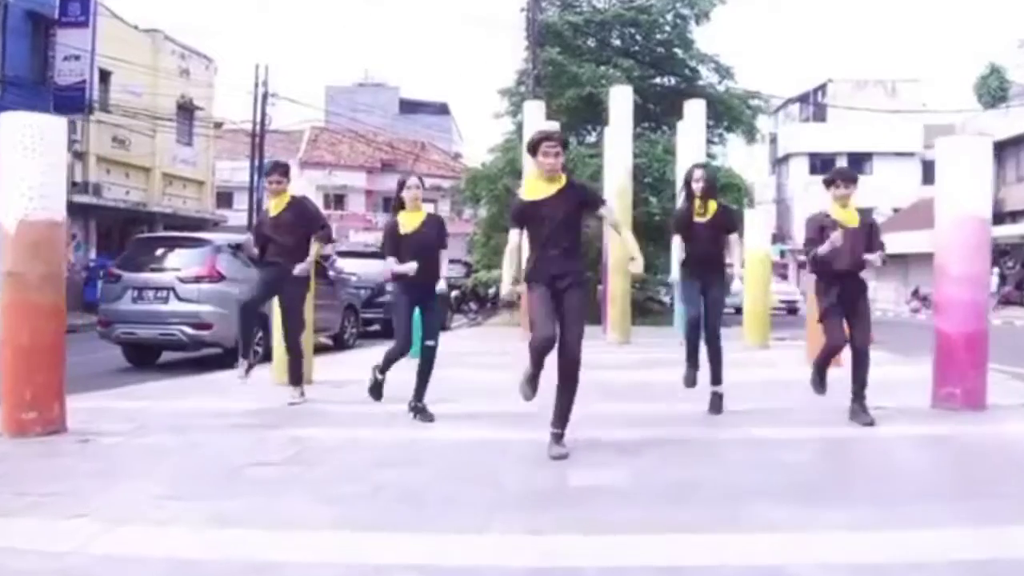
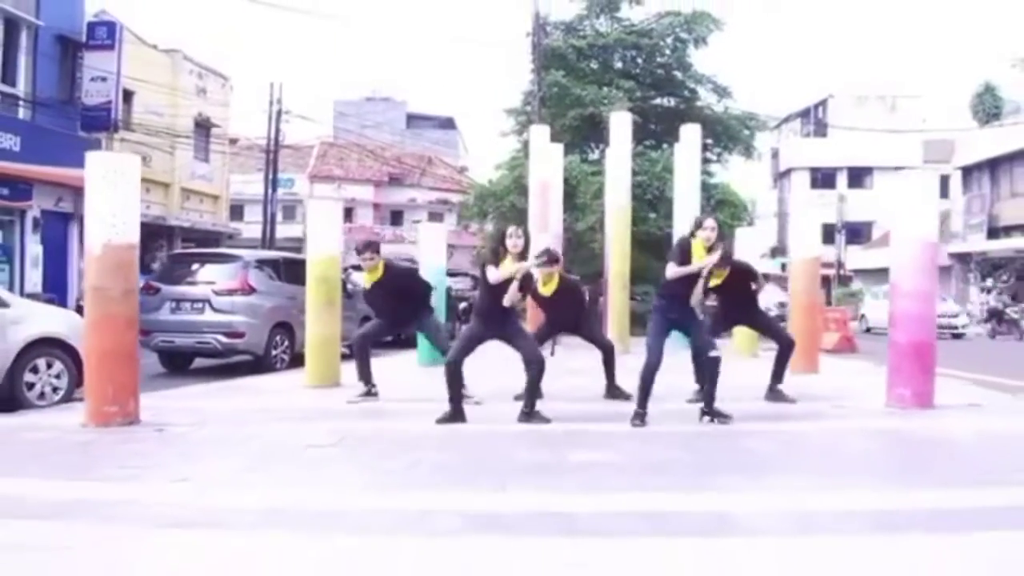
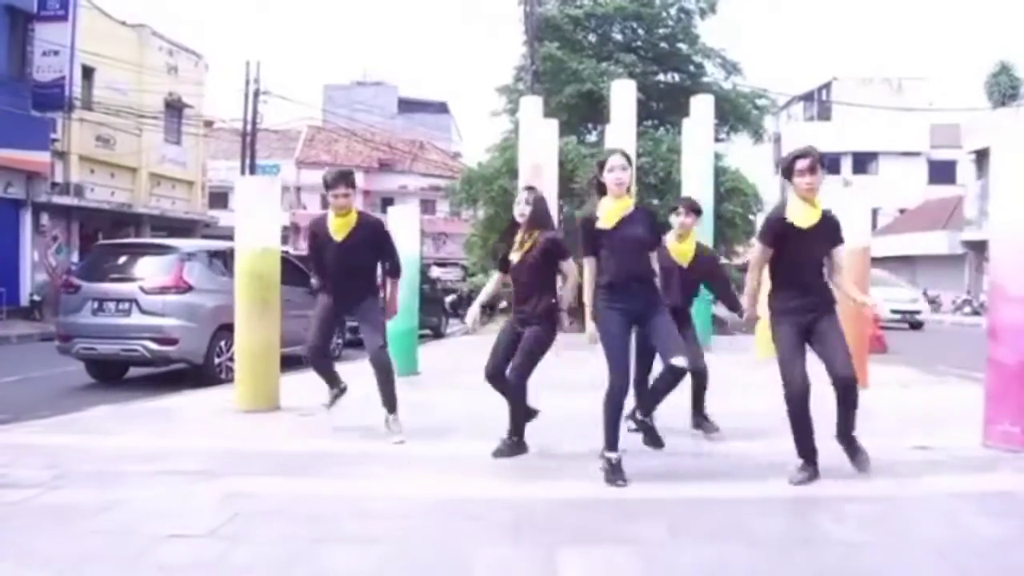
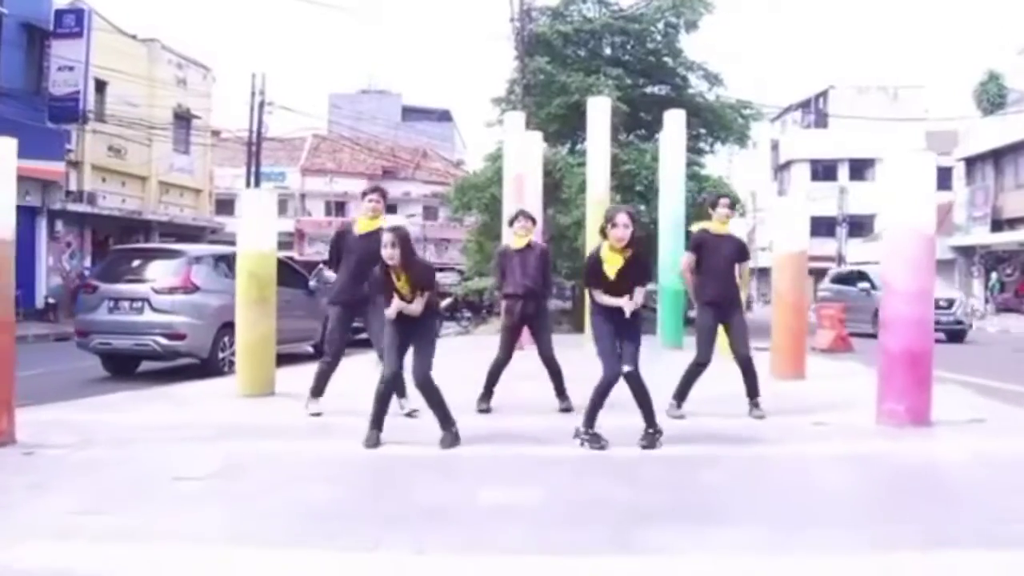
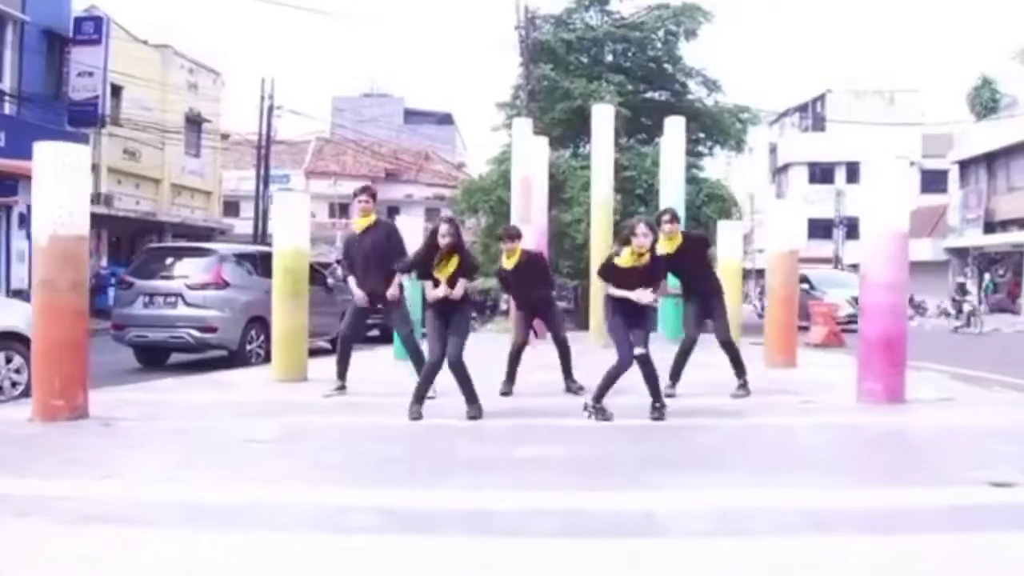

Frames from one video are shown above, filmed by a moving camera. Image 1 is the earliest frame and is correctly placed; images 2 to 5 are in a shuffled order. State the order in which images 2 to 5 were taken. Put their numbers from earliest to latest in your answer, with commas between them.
3, 2, 5, 4
